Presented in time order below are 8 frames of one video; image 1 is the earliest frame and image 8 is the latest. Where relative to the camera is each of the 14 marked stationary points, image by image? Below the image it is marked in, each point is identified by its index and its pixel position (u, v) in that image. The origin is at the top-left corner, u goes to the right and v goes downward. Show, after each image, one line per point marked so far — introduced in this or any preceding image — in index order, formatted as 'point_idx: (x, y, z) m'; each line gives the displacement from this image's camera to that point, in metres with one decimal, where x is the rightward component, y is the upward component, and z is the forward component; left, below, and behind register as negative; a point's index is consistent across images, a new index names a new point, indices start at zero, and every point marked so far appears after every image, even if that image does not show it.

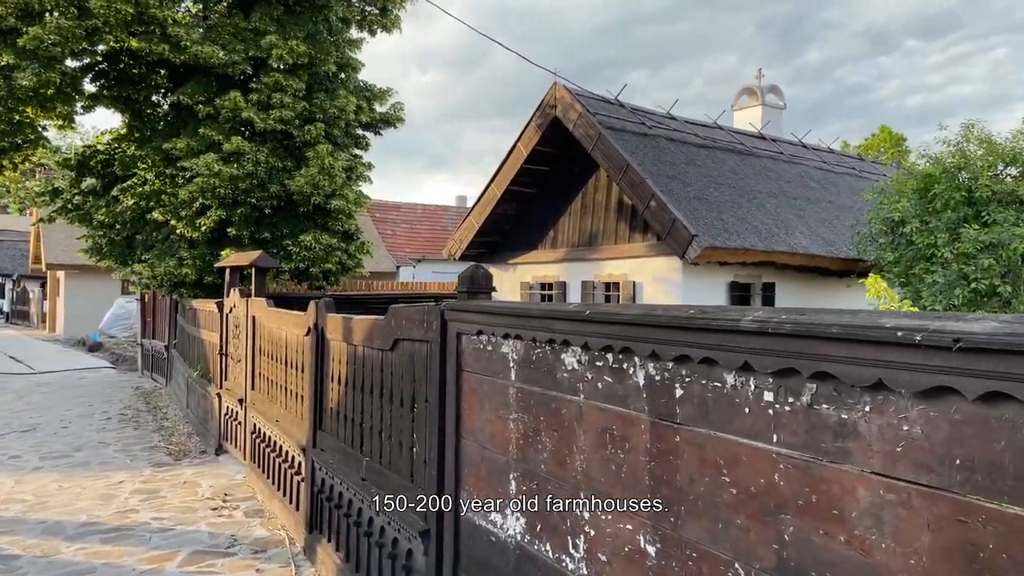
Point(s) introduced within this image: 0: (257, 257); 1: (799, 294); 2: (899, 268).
0: (-2.3, +0.3, +6.6) m
1: (+5.0, -0.1, +12.6) m
2: (+5.5, +0.3, +10.3) m
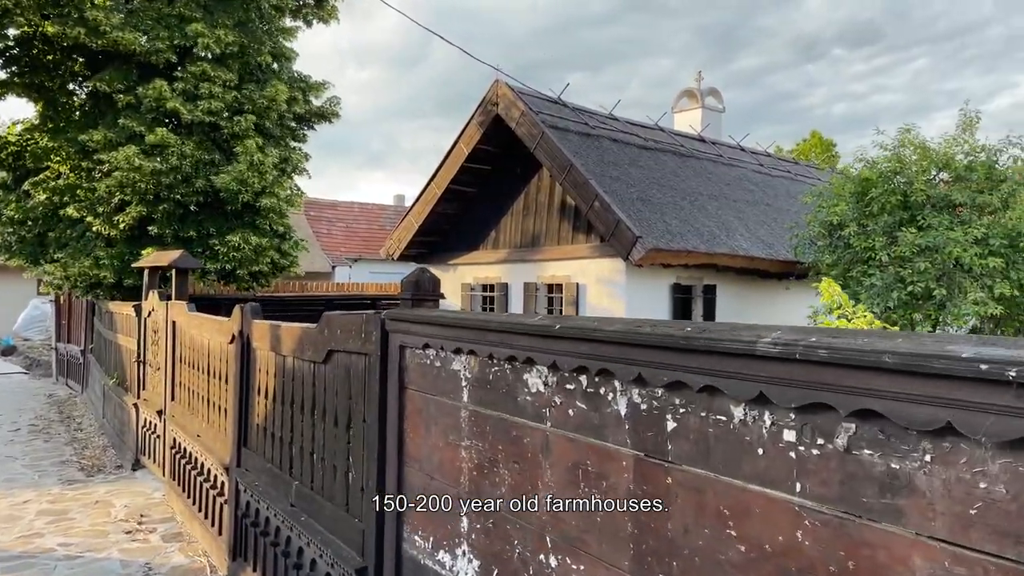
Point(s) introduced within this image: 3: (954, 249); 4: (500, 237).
0: (-2.8, +0.3, +6.1) m
1: (+4.0, -0.1, +12.7) m
2: (+4.7, +0.3, +10.5) m
3: (+5.5, +0.5, +8.9) m
4: (-0.2, +0.9, +13.5) m
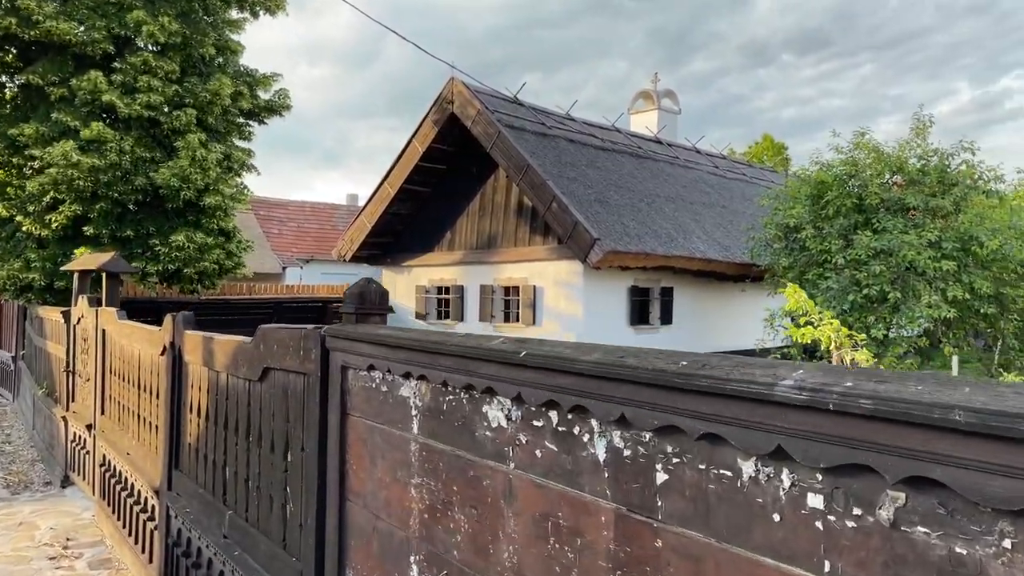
0: (-3.2, +0.2, +5.7) m
1: (+3.2, -0.2, +12.6) m
2: (+4.1, +0.2, +10.5) m
3: (+4.9, +0.4, +9.0) m
4: (-1.0, +0.9, +13.2) m
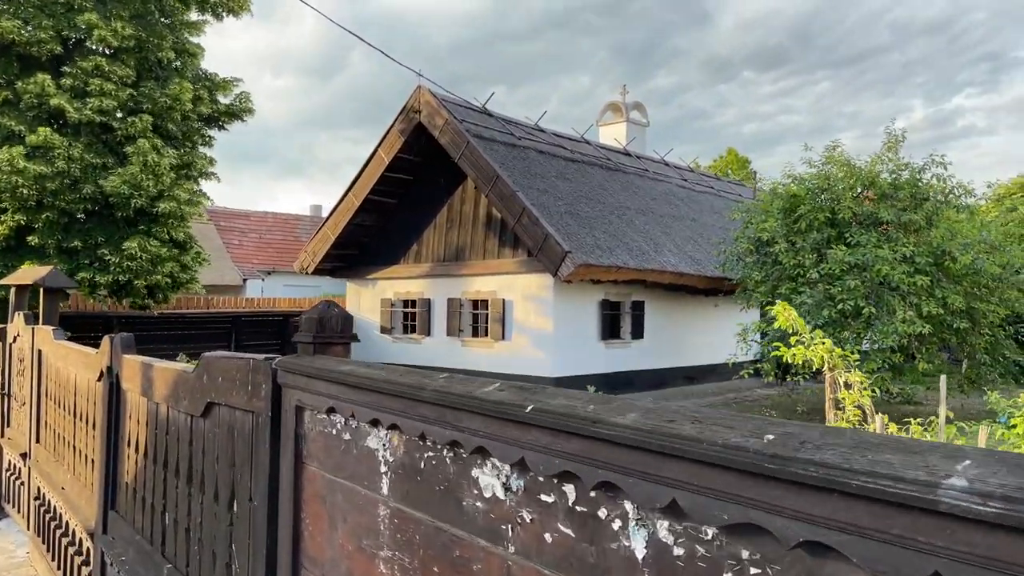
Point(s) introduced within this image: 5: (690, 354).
0: (-3.4, +0.1, +5.2) m
1: (+2.7, -0.4, +12.5) m
2: (+3.6, 0.0, +10.4) m
3: (+4.6, +0.3, +8.9) m
4: (-1.6, +0.7, +12.9) m
5: (+3.2, -1.2, +12.9) m
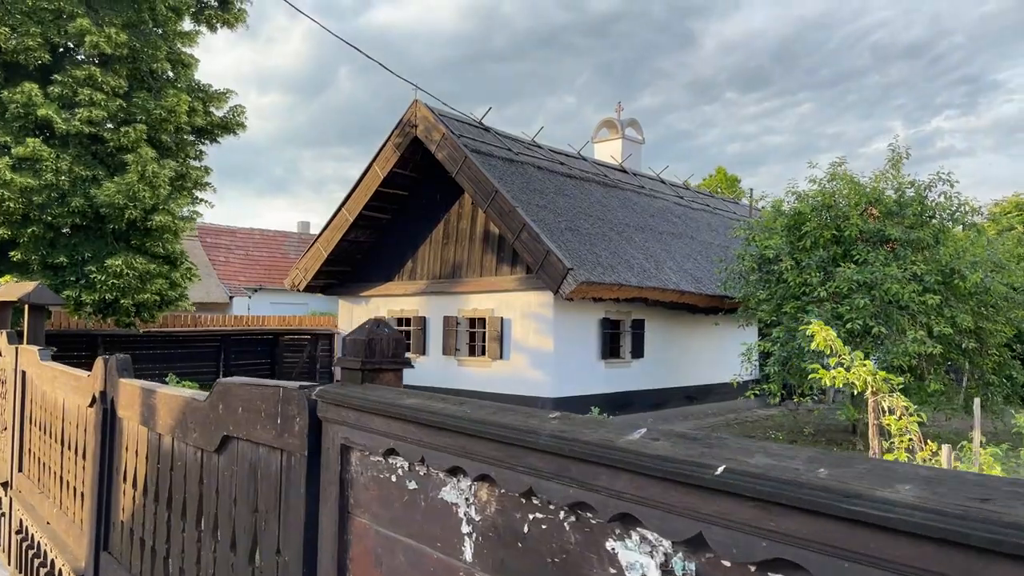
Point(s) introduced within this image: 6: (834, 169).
0: (-3.3, 0.0, +4.9) m
1: (+2.6, -0.7, +12.3) m
2: (+3.6, -0.2, +10.2) m
3: (+4.6, 0.0, +8.8) m
4: (-1.7, +0.4, +12.6) m
5: (+3.1, -1.5, +12.7) m
6: (+4.4, +1.6, +9.8) m
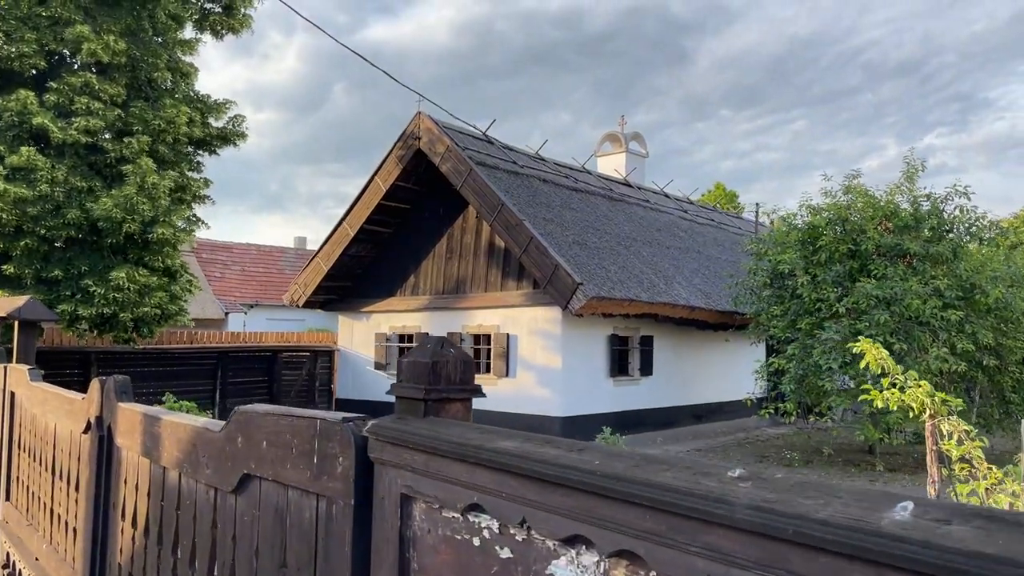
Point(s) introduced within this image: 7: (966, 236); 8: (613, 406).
0: (-3.1, -0.1, +4.6) m
1: (+2.7, -1.0, +12.0) m
2: (+3.7, -0.5, +10.0) m
3: (+4.7, -0.1, +8.5) m
4: (-1.6, +0.1, +12.3) m
5: (+3.2, -1.8, +12.4) m
6: (+4.5, +1.4, +9.6) m
7: (+5.9, +0.7, +9.4) m
8: (+1.5, -1.8, +10.8) m
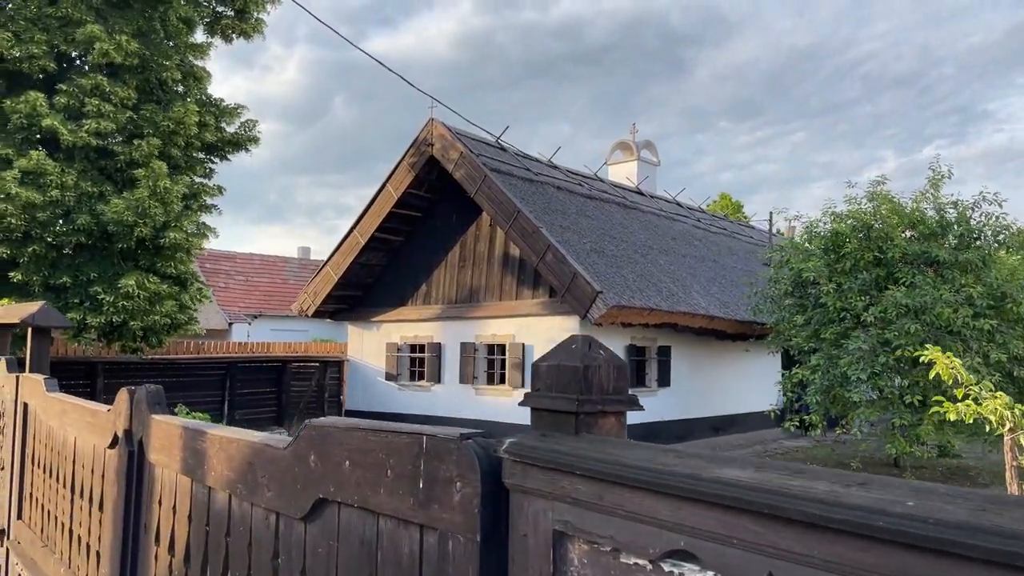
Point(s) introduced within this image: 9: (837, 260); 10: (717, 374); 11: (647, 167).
0: (-2.9, -0.1, +4.4) m
1: (+2.9, -1.1, +11.8) m
2: (+4.0, -0.6, +9.7) m
3: (+4.9, -0.2, +8.3) m
4: (-1.3, -0.1, +12.1) m
5: (+3.4, -1.9, +12.2) m
6: (+4.7, +1.3, +9.4) m
7: (+6.1, +0.6, +9.2) m
8: (+1.7, -1.9, +10.6) m
9: (+4.3, +0.4, +9.5) m
10: (+3.4, -1.4, +12.2) m
11: (+3.0, +2.7, +16.4) m
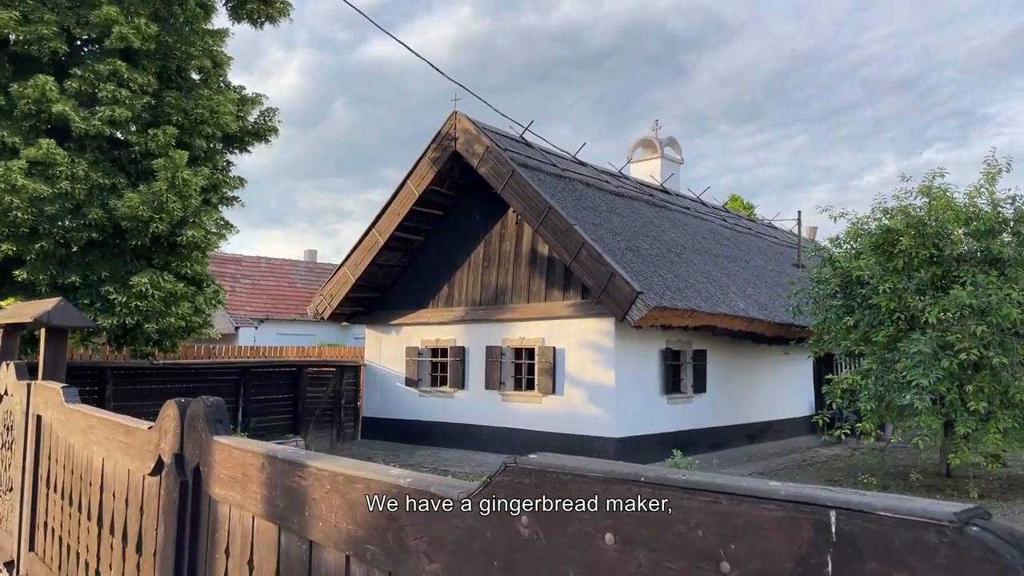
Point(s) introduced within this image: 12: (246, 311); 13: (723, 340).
0: (-2.5, -0.1, +3.9) m
1: (+3.4, -1.1, +11.2) m
2: (+4.4, -0.6, +9.2) m
3: (+5.3, -0.2, +7.8) m
4: (-0.9, -0.1, +11.6) m
5: (+3.8, -1.9, +11.6) m
6: (+5.1, +1.3, +8.9) m
7: (+6.5, +0.6, +8.7) m
8: (+2.2, -1.9, +10.0) m
9: (+4.7, +0.4, +9.0) m
10: (+3.8, -1.4, +11.6) m
11: (+3.4, +2.7, +15.9) m
12: (-7.2, -0.6, +19.9) m
13: (+3.2, -0.8, +11.1) m
